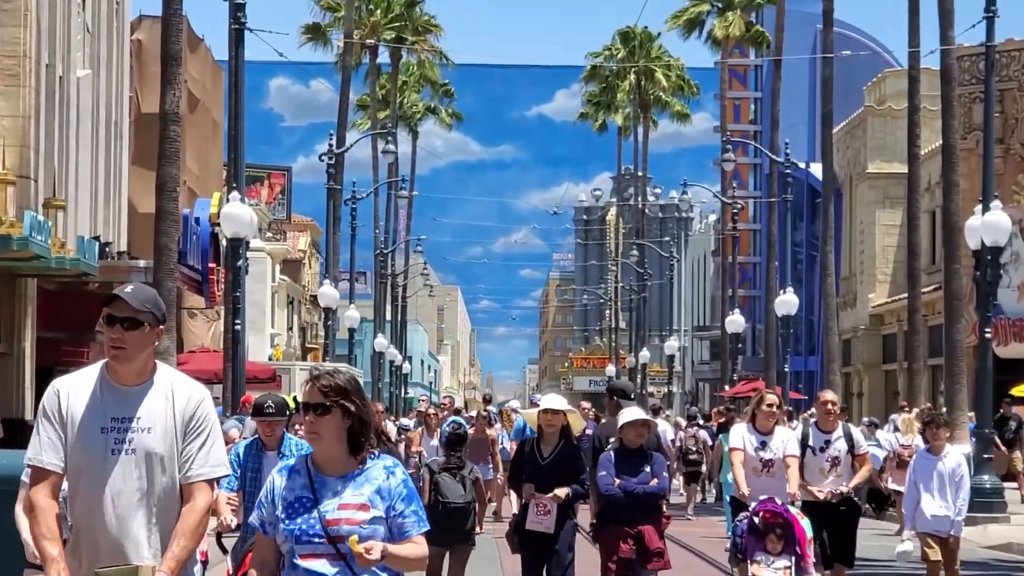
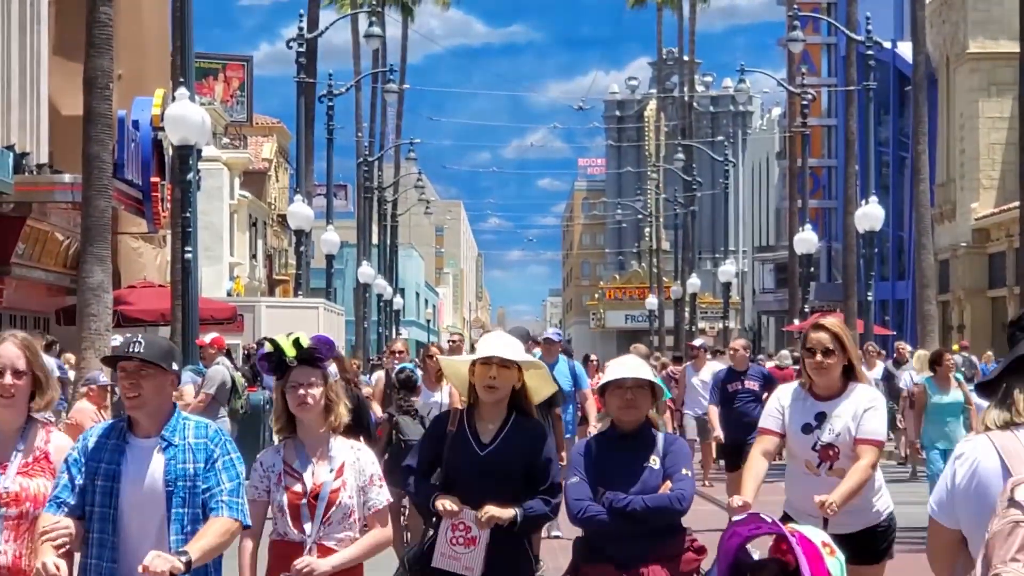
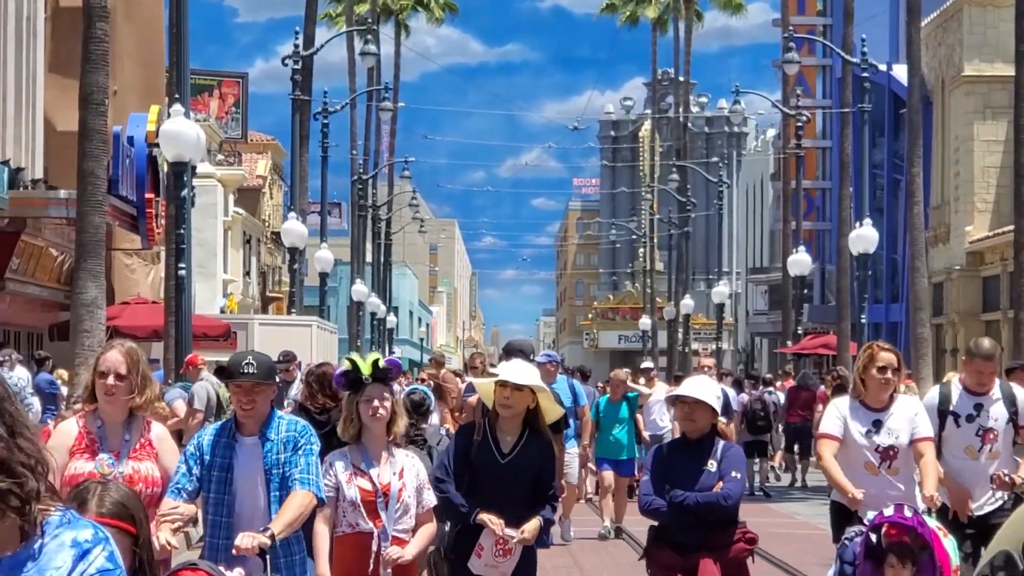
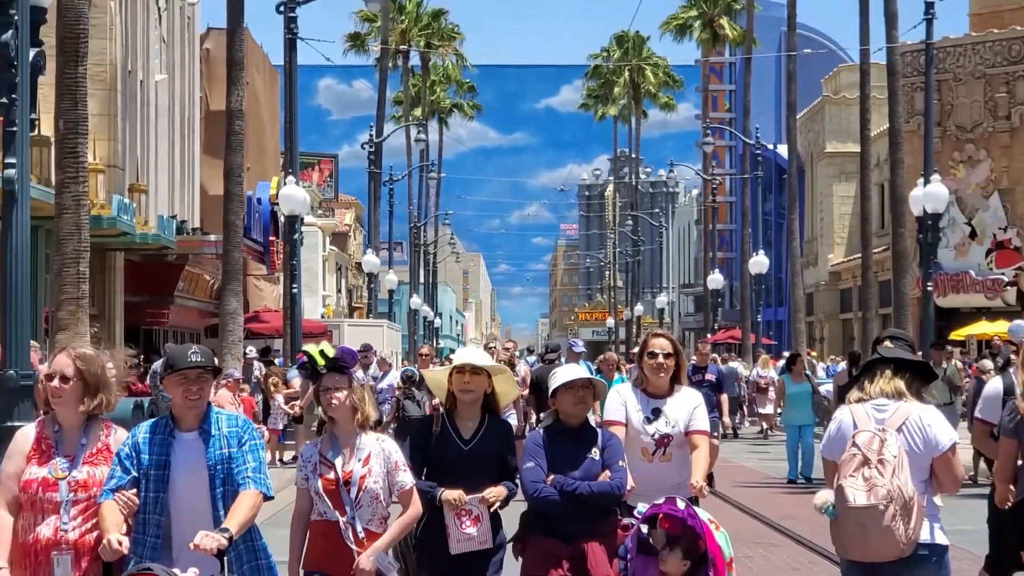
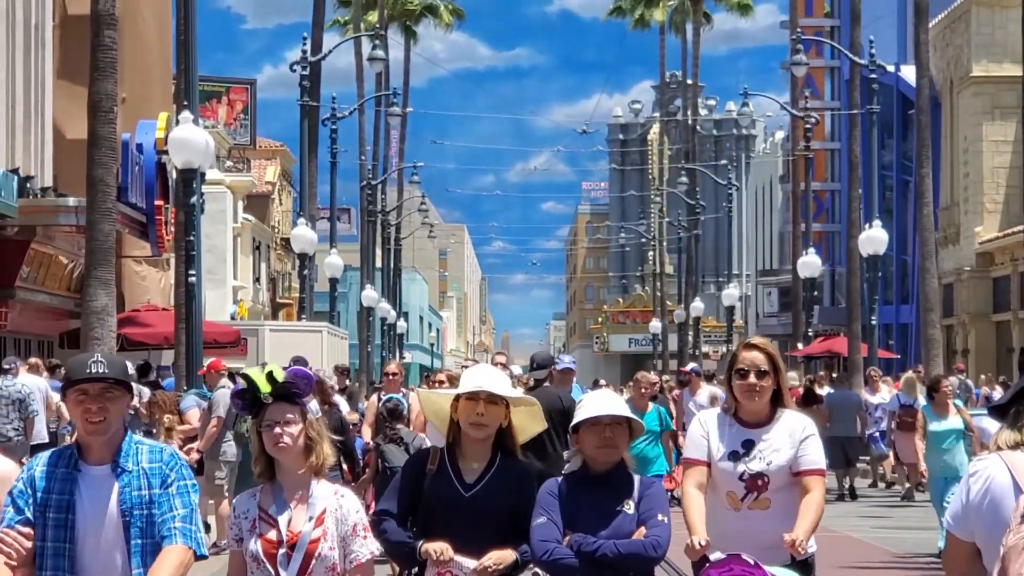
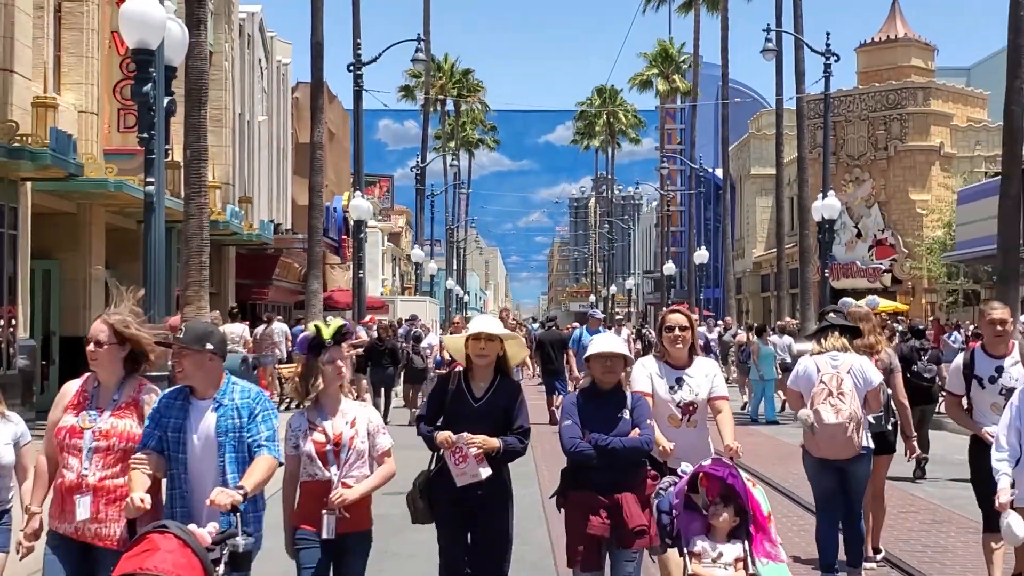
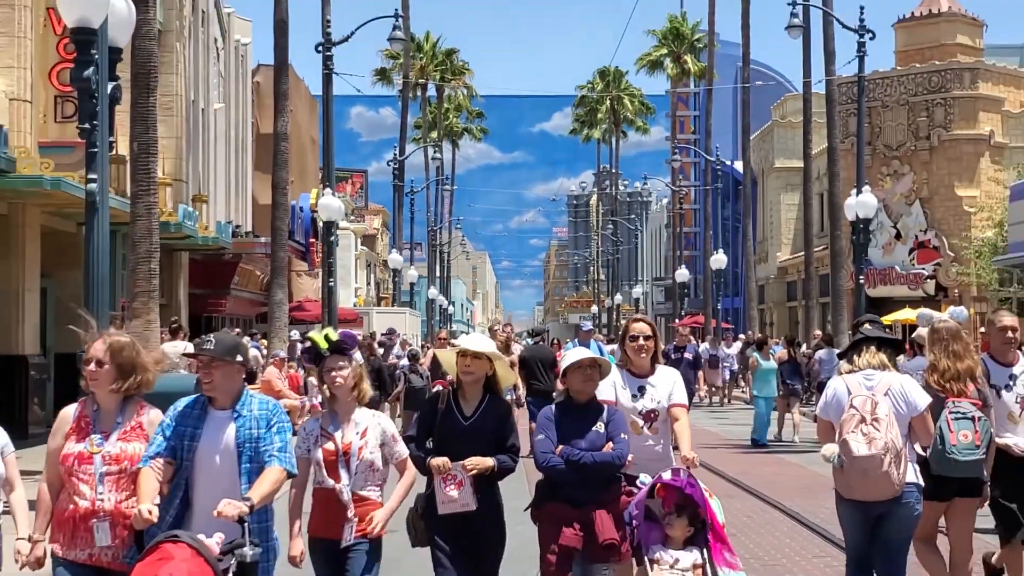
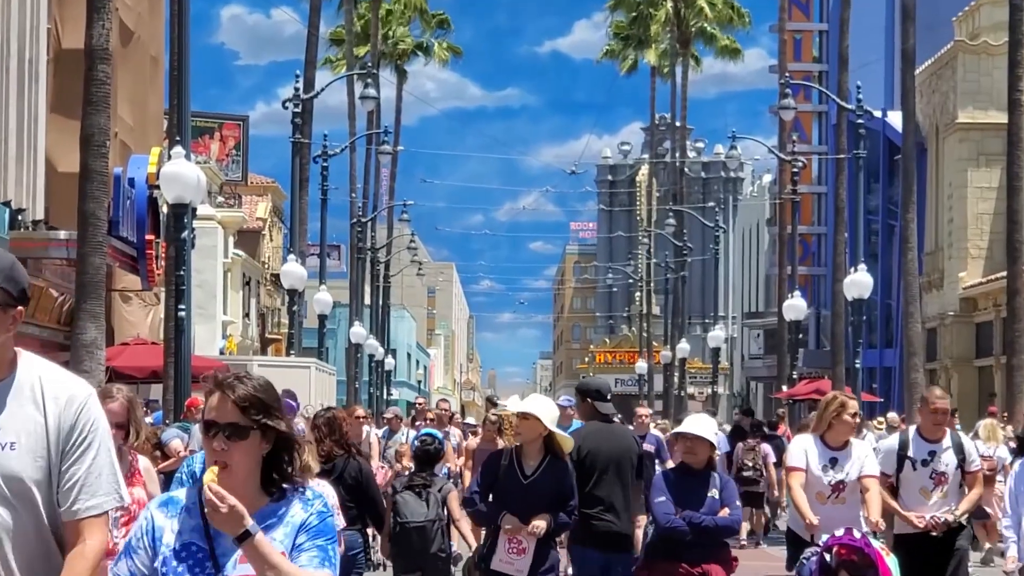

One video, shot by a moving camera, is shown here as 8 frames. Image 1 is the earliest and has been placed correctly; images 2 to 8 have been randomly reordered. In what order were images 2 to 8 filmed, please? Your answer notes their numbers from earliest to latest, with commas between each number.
8, 3, 2, 5, 4, 7, 6
